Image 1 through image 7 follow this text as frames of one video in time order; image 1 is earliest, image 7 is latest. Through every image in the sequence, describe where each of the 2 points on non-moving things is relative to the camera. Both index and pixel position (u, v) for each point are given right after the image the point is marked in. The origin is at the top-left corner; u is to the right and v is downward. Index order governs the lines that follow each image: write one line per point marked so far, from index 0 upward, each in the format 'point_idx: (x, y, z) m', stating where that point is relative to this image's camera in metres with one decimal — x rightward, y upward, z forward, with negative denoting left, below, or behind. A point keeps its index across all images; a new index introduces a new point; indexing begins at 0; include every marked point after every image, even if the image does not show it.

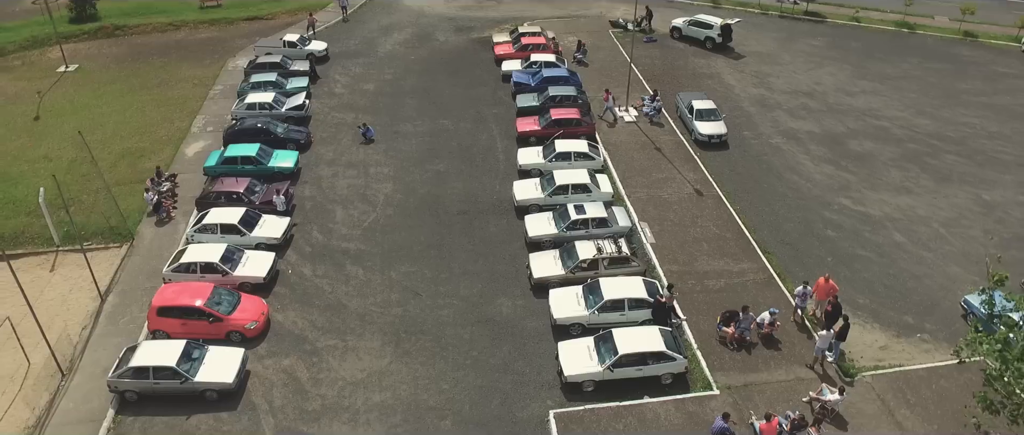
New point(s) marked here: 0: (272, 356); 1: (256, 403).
0: (-6.5, -3.7, +19.5) m
1: (-6.4, -4.7, +18.2) m
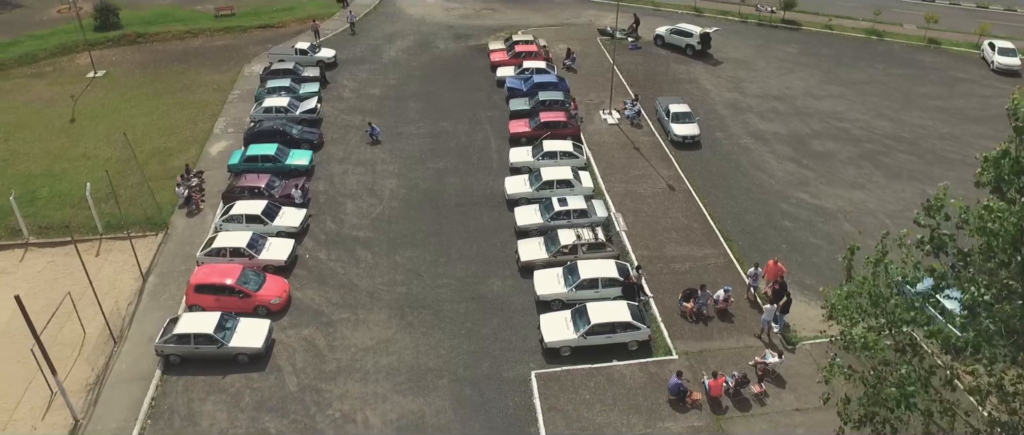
0: (-6.8, -3.4, +22.6) m
1: (-6.8, -4.4, +21.3) m
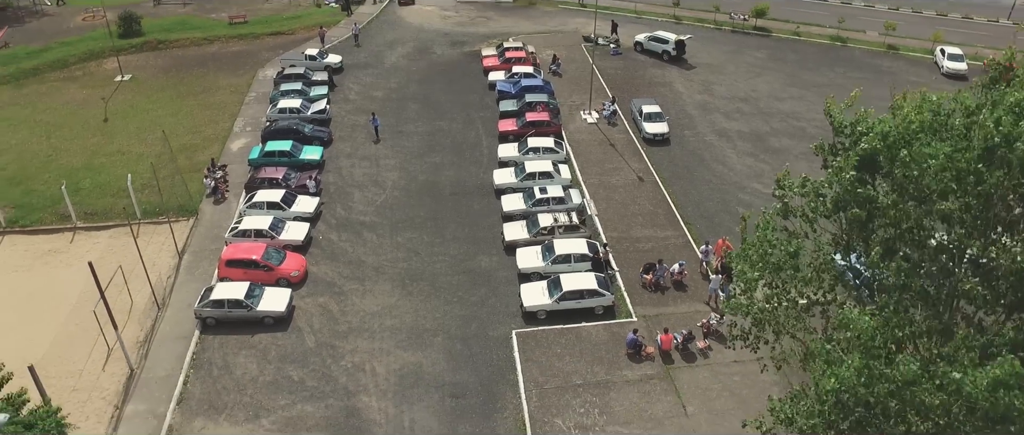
0: (-7.4, -2.9, +26.5) m
1: (-7.3, -3.8, +25.2) m
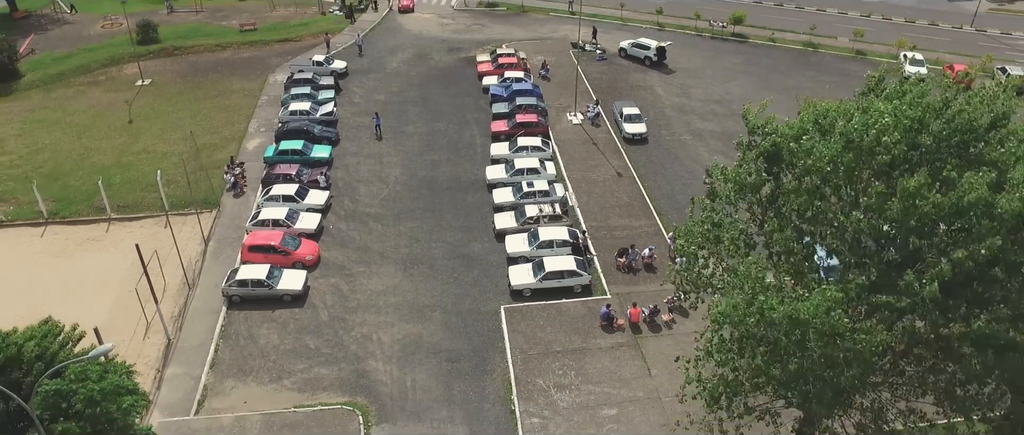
0: (-7.8, -2.5, +30.0) m
1: (-7.8, -3.4, +28.6) m
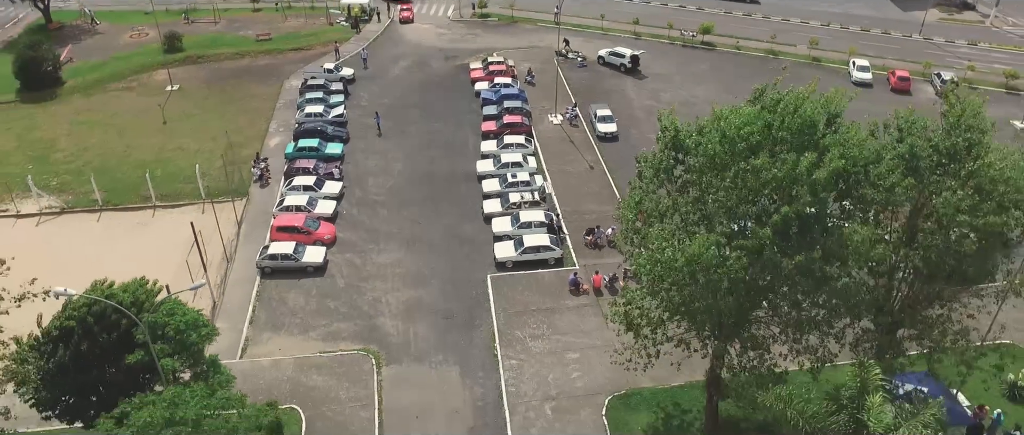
0: (-8.5, -1.8, +35.9) m
1: (-8.5, -2.7, +34.5) m
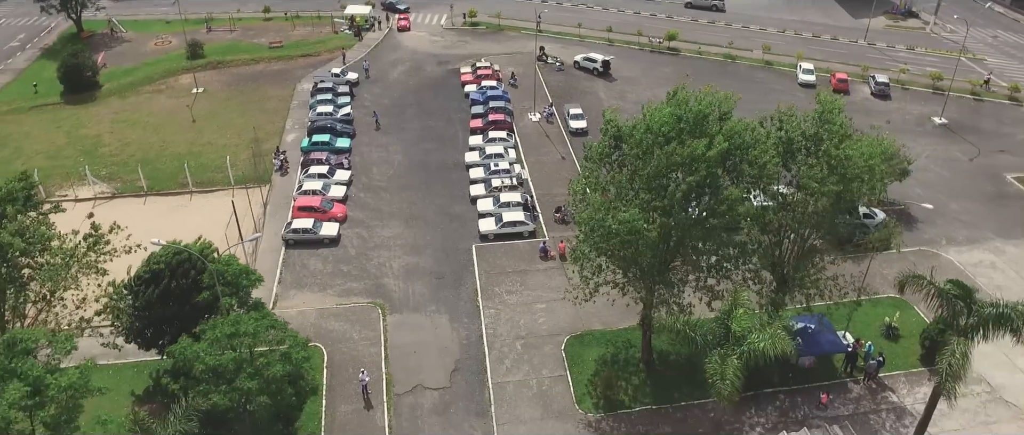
0: (-9.7, -0.6, +43.1) m
1: (-9.6, -1.6, +41.7) m
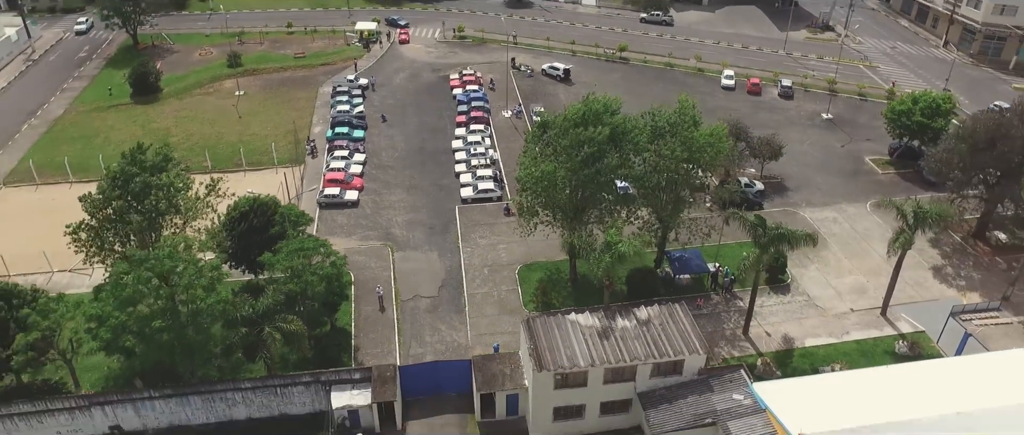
0: (-11.8, +1.8, +58.5) m
1: (-11.8, +0.9, +57.1) m
